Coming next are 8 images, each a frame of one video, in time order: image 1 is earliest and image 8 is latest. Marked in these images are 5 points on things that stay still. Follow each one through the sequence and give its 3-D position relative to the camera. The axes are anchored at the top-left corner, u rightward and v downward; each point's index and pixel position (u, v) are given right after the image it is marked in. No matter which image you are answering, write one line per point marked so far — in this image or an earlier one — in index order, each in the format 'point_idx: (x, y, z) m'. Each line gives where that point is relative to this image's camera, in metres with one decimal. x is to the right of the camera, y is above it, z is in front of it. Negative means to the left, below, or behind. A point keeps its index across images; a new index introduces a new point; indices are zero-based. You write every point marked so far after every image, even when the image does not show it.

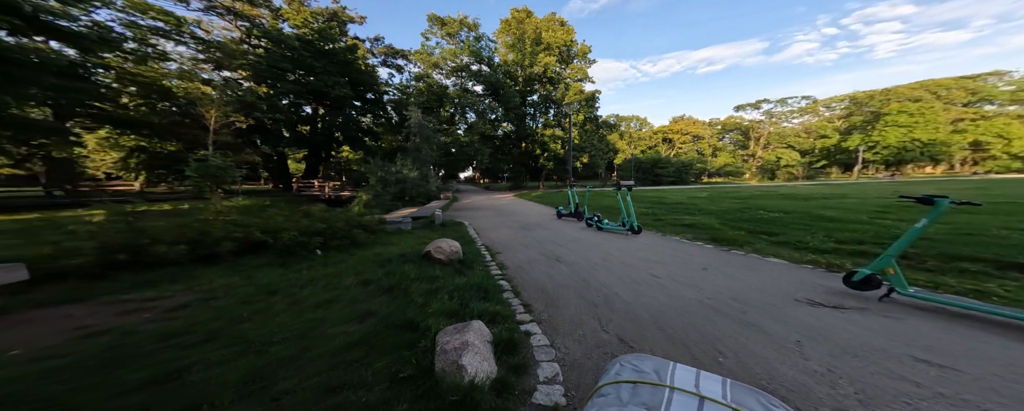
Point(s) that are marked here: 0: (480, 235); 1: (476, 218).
0: (-1.0, -0.9, +8.6) m
1: (-1.6, -0.5, +11.5) m
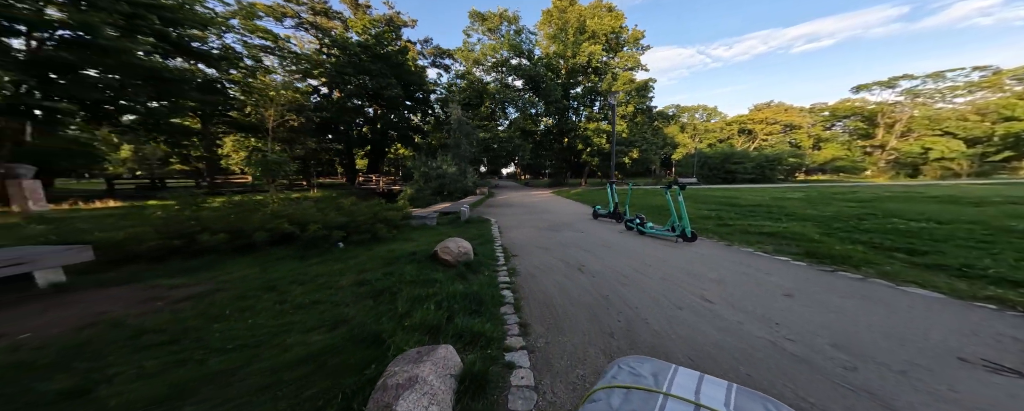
0: (-0.3, -0.8, +7.9) m
1: (-0.3, -0.4, +10.9) m
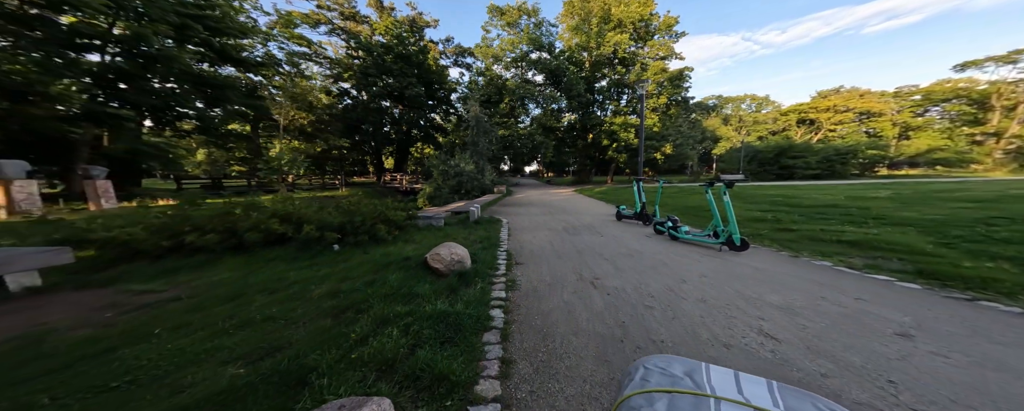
0: (-0.1, -0.8, +7.0) m
1: (+0.3, -0.4, +10.0) m
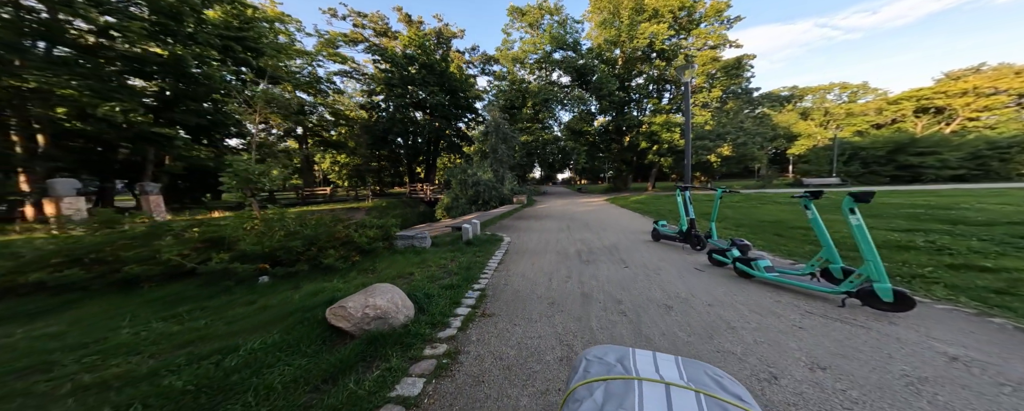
0: (-0.3, -1.1, +5.1) m
1: (+0.5, -0.8, +8.0) m
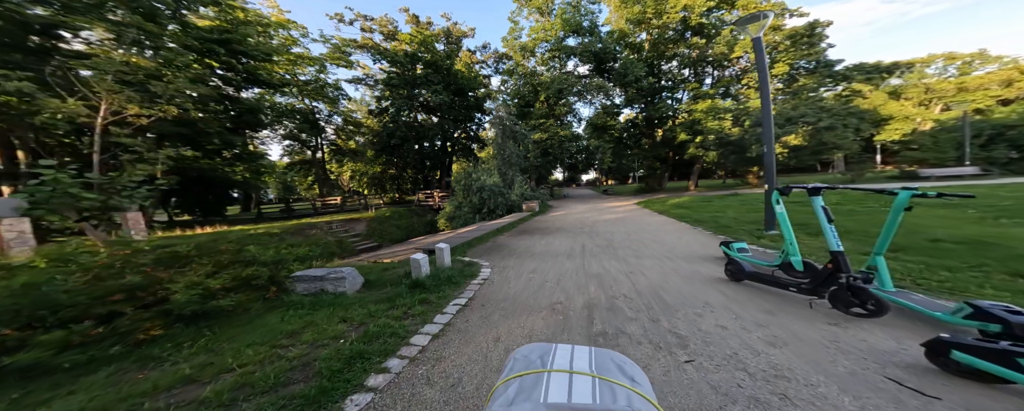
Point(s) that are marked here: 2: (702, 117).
0: (-0.9, -1.3, +2.4) m
1: (+0.2, -1.0, +5.2) m
2: (+10.6, +4.8, +15.8) m
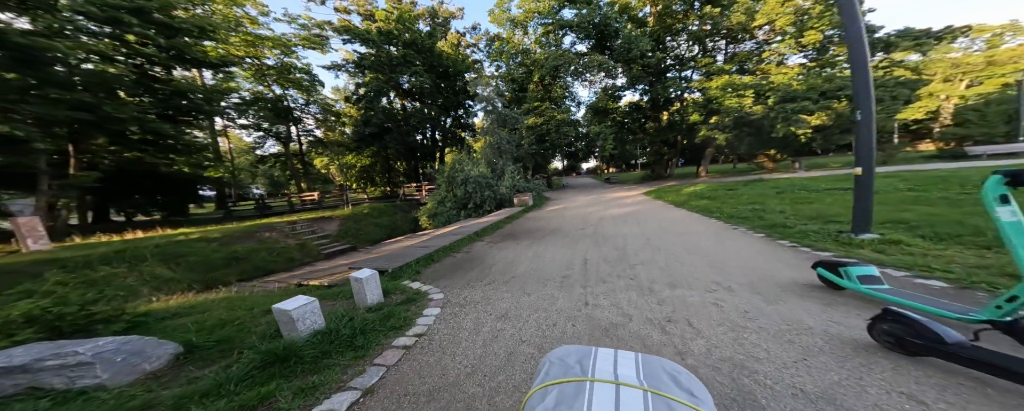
0: (-1.2, -1.4, +0.5) m
1: (-0.2, -1.0, +3.3) m
2: (+10.0, +5.3, +13.8) m
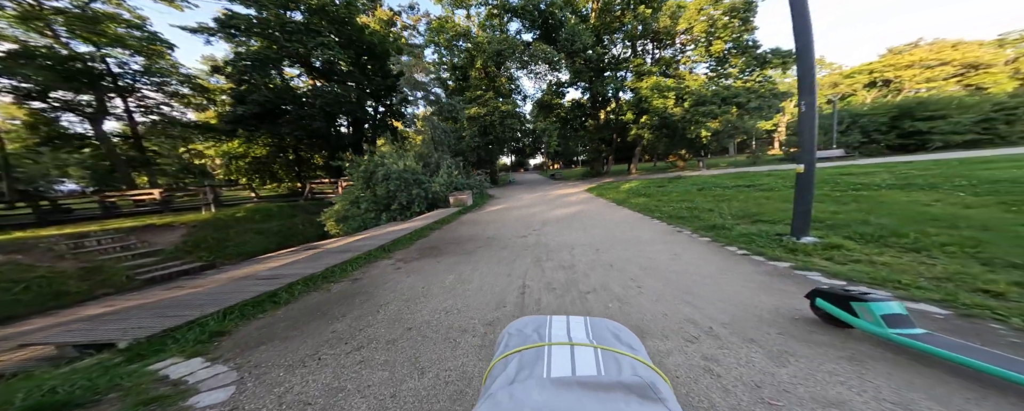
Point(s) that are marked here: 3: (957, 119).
0: (-1.3, -1.5, -1.2) m
1: (-1.0, -1.1, +1.8) m
2: (+6.2, +5.5, +14.5) m
3: (+17.1, +3.4, +10.7) m
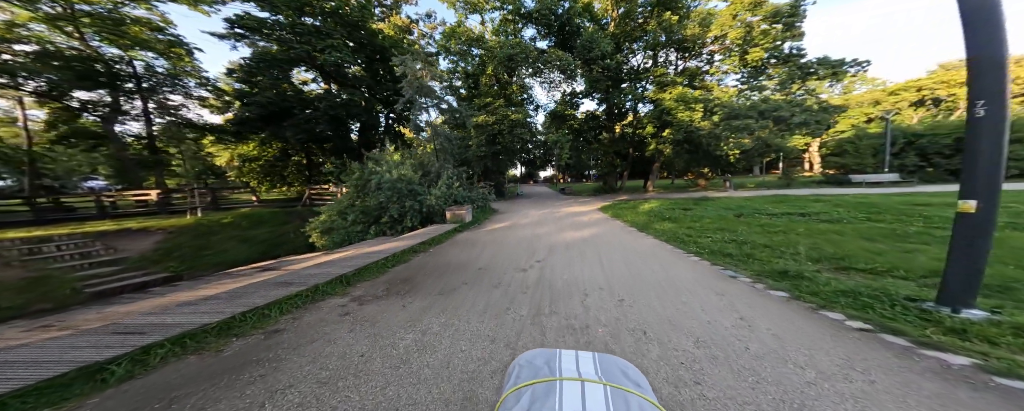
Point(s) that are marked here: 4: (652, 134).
0: (-1.6, -1.6, -2.3) m
1: (-1.2, -1.3, +0.7) m
2: (+6.8, +4.5, +13.2) m
3: (+17.5, +2.2, +8.8) m
4: (+6.6, +3.4, +14.3) m
